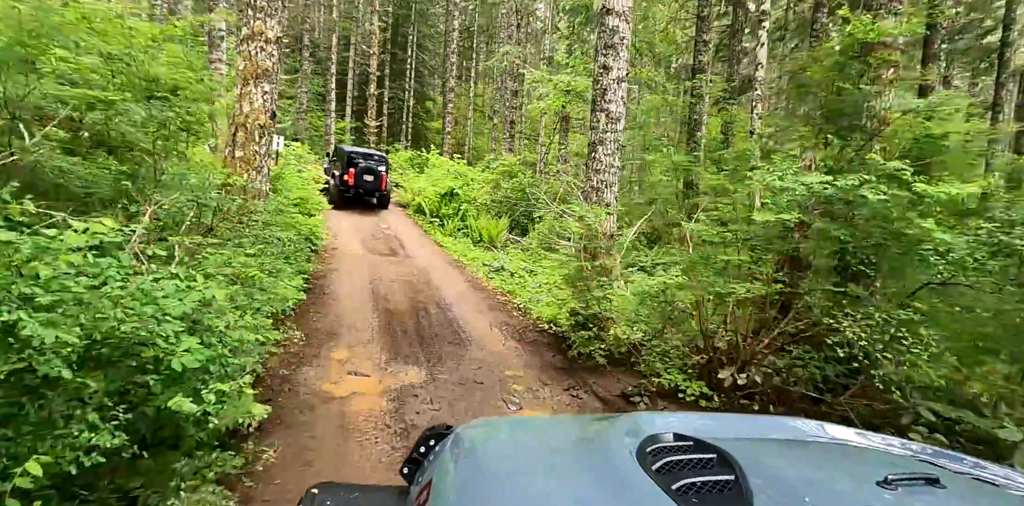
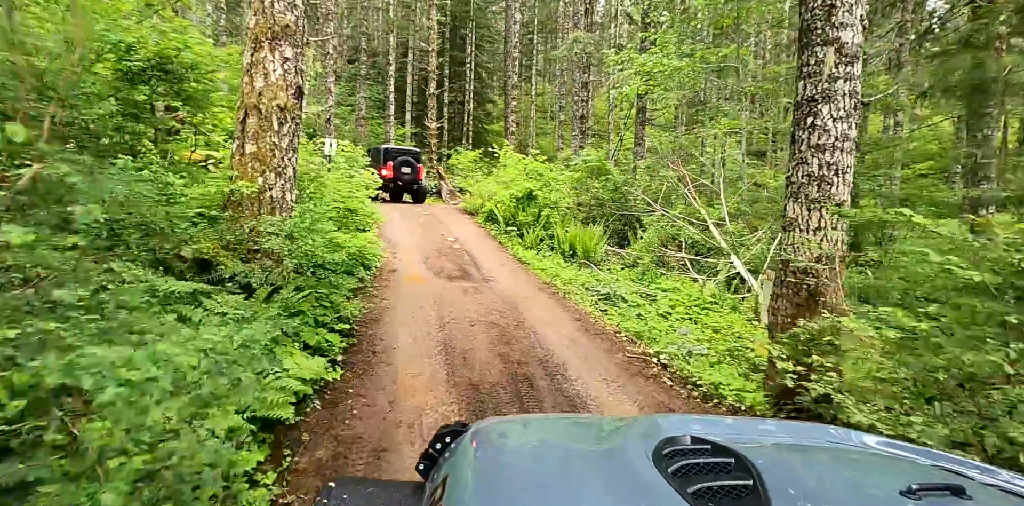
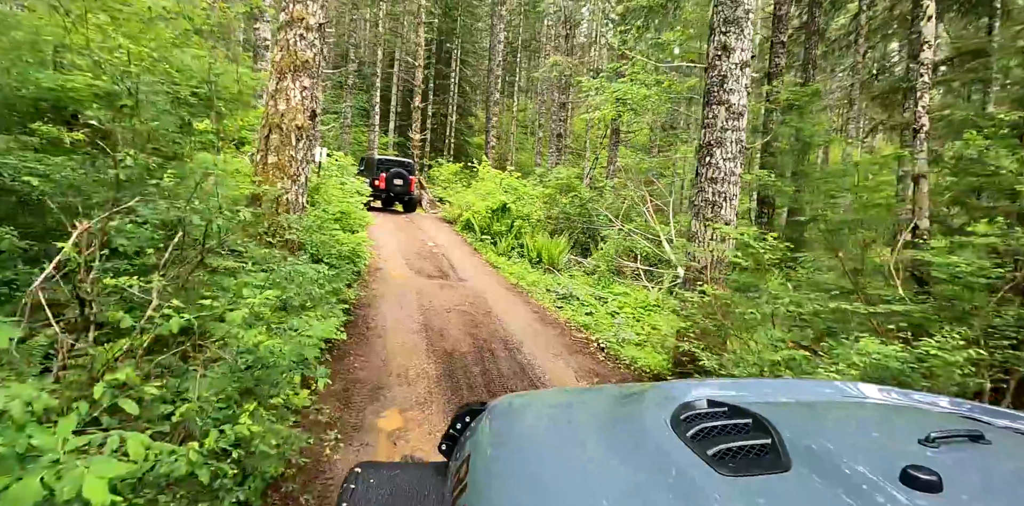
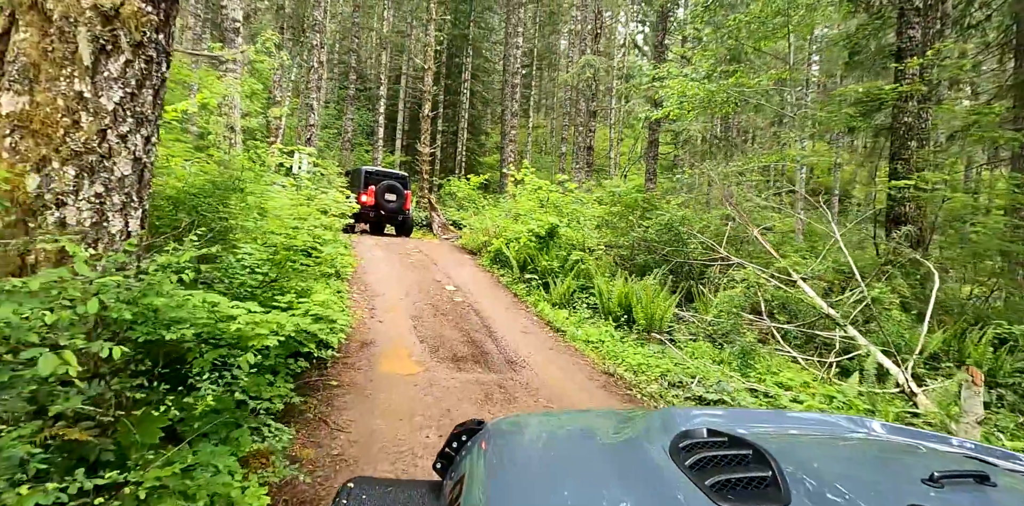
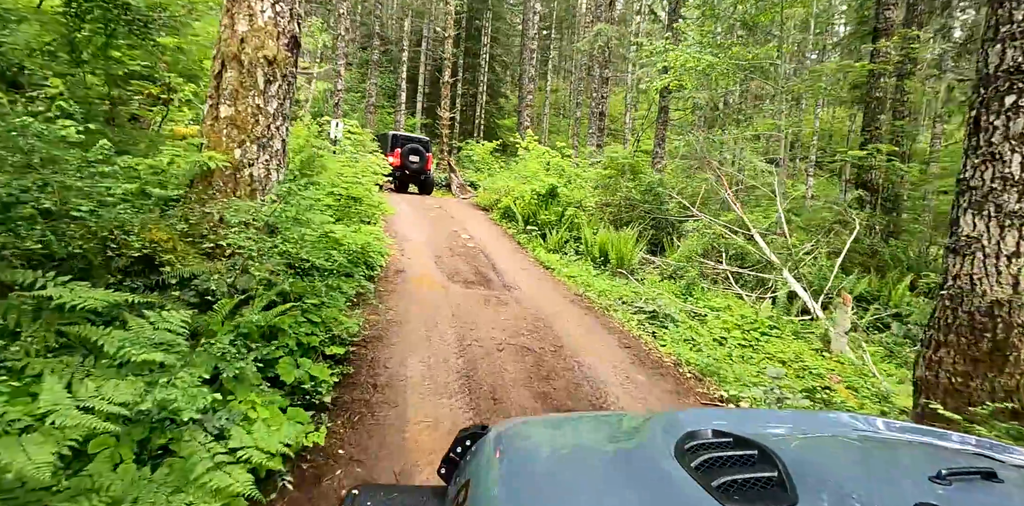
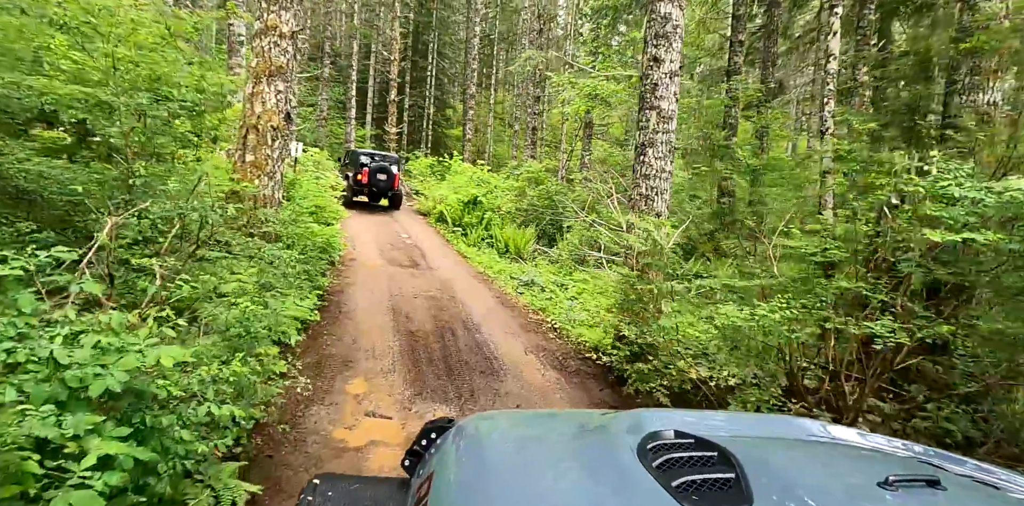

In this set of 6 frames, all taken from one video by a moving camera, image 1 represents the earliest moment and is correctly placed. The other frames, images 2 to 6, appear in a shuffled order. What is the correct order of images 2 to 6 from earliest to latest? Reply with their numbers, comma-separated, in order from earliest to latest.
6, 3, 2, 5, 4
